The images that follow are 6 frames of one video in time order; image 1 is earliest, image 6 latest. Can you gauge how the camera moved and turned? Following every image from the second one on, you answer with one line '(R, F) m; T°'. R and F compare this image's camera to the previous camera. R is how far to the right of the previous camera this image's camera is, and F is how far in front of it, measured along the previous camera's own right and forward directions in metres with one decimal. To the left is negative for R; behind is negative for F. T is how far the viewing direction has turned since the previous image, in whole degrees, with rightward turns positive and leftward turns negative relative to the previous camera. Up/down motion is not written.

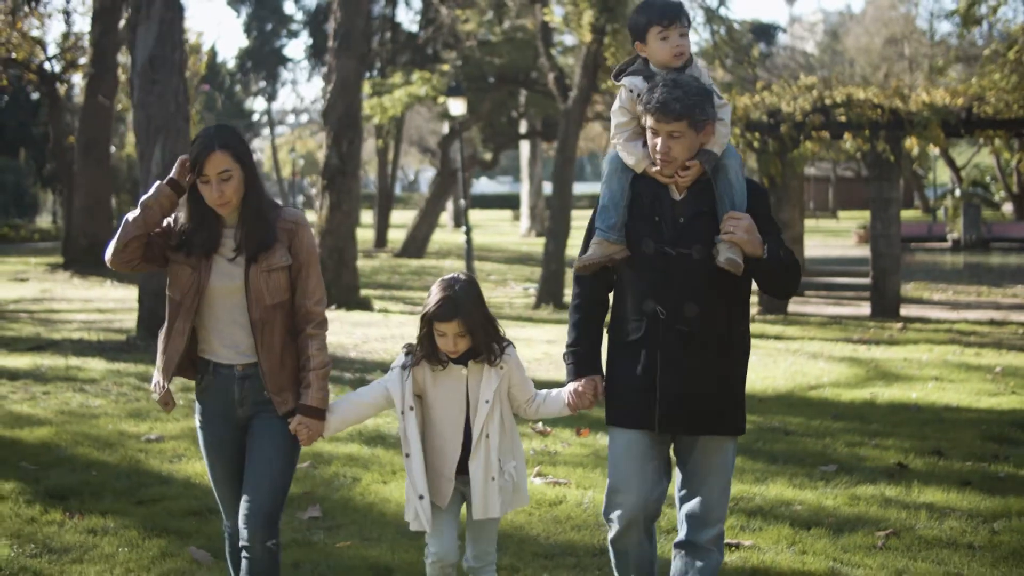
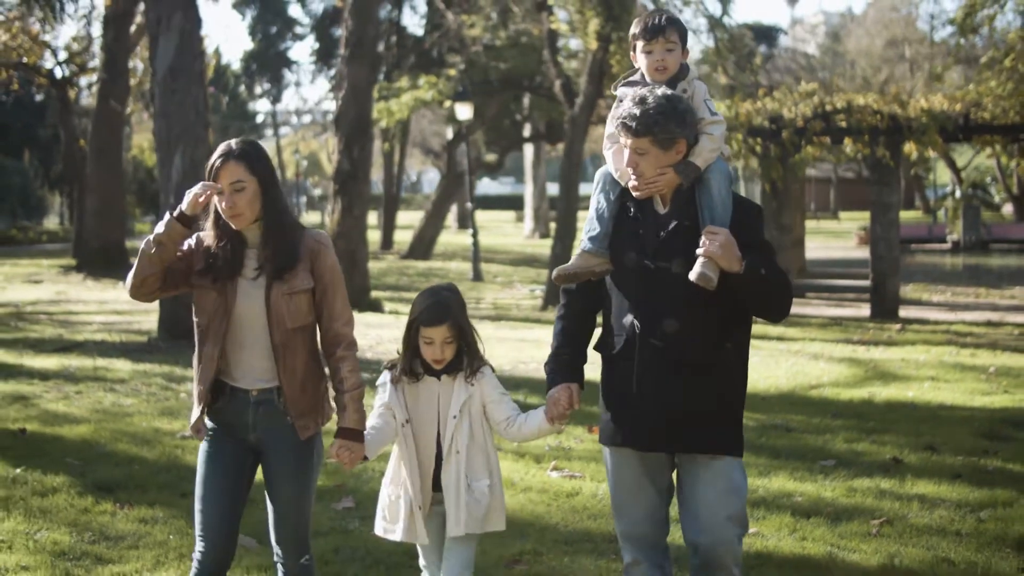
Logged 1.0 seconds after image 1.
(-0.1, -0.5) m; 0°
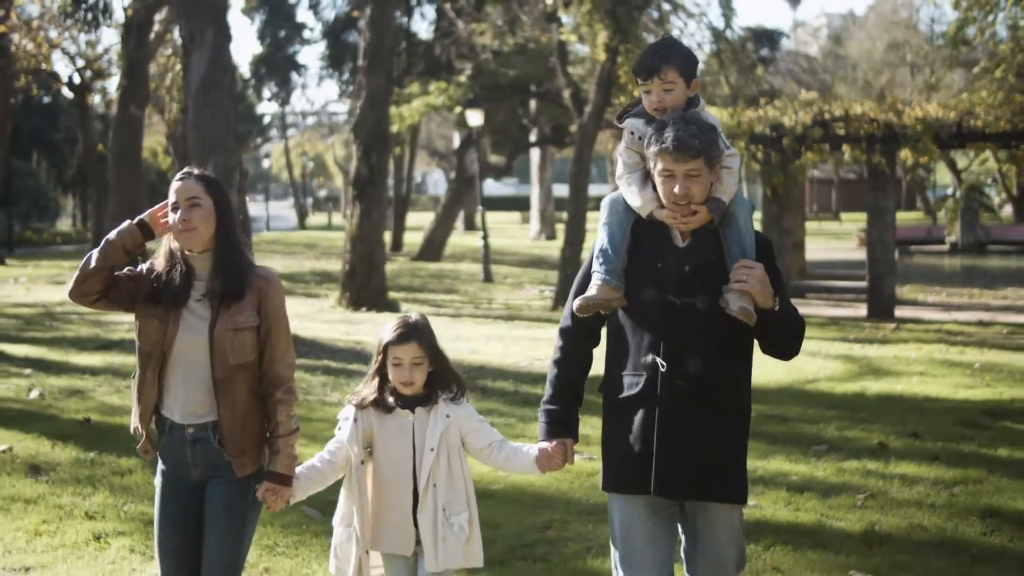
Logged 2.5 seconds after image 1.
(-0.2, -0.9) m; 0°
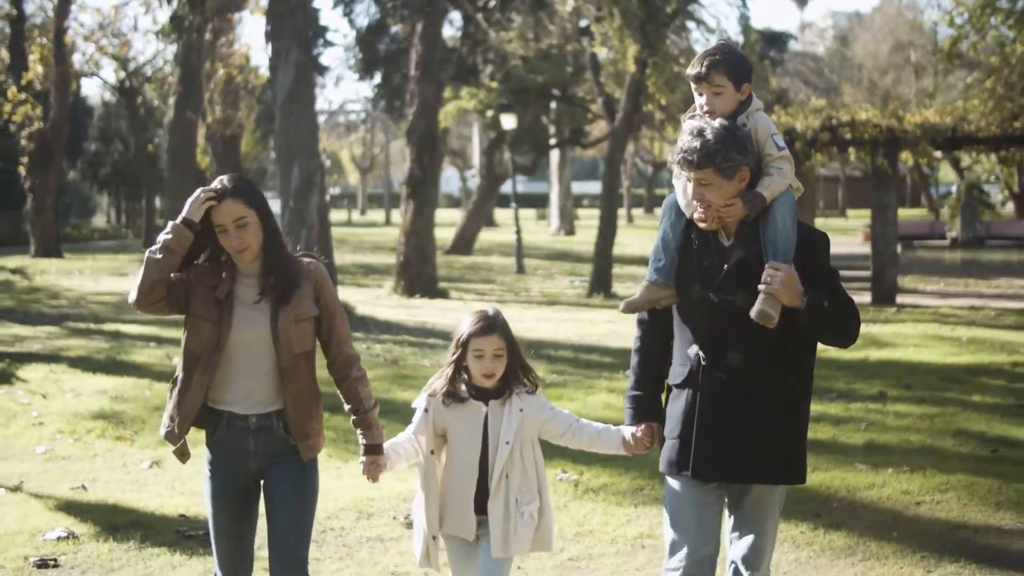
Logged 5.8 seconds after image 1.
(-0.6, -2.5) m; 0°
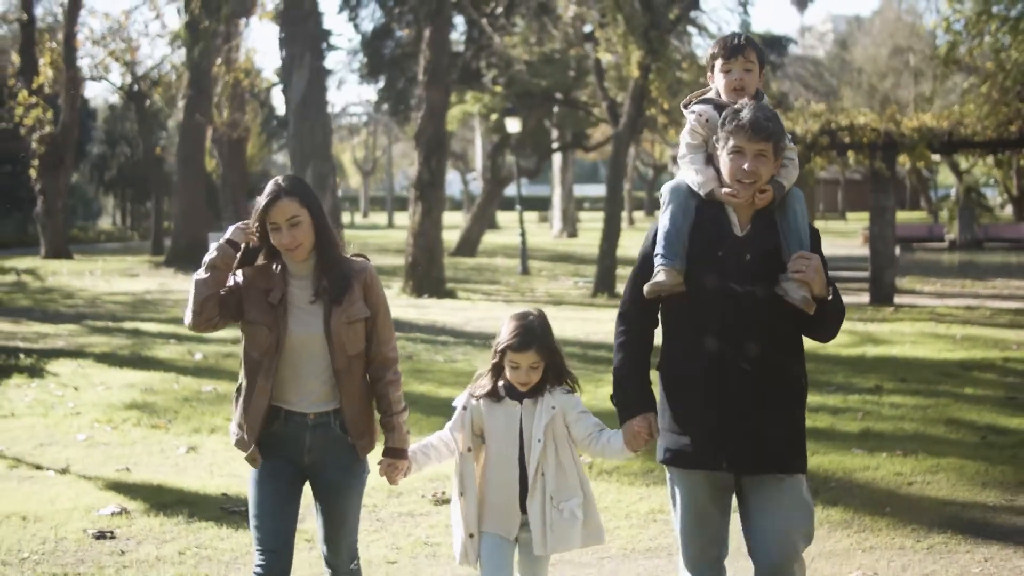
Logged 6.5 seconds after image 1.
(-0.1, -0.6) m; 0°
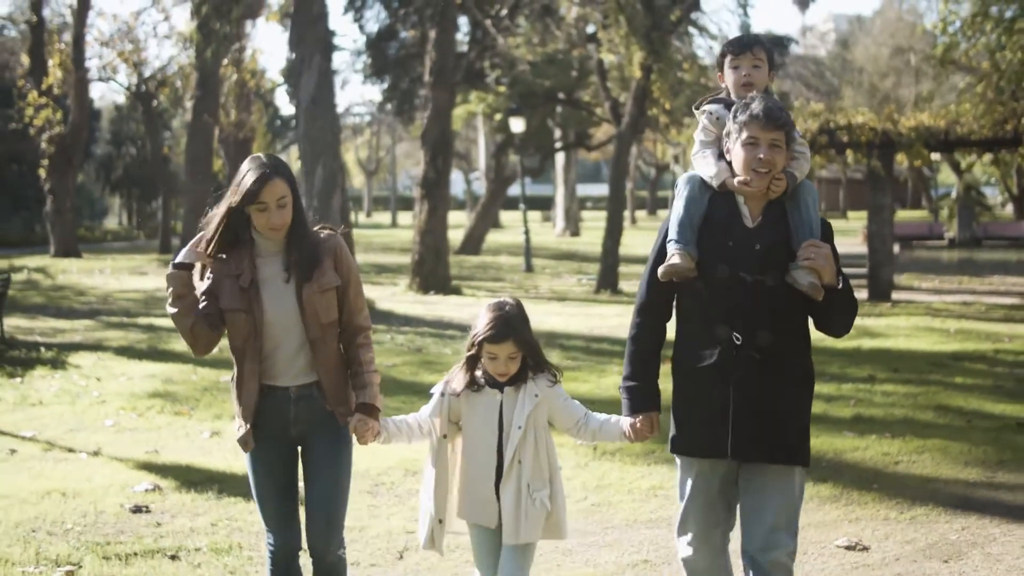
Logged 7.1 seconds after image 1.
(0.0, -0.5) m; 0°
